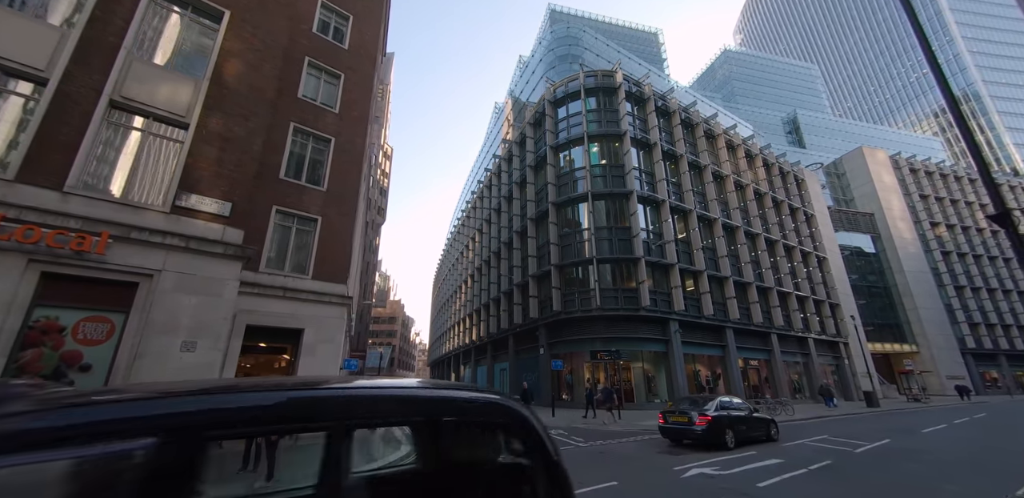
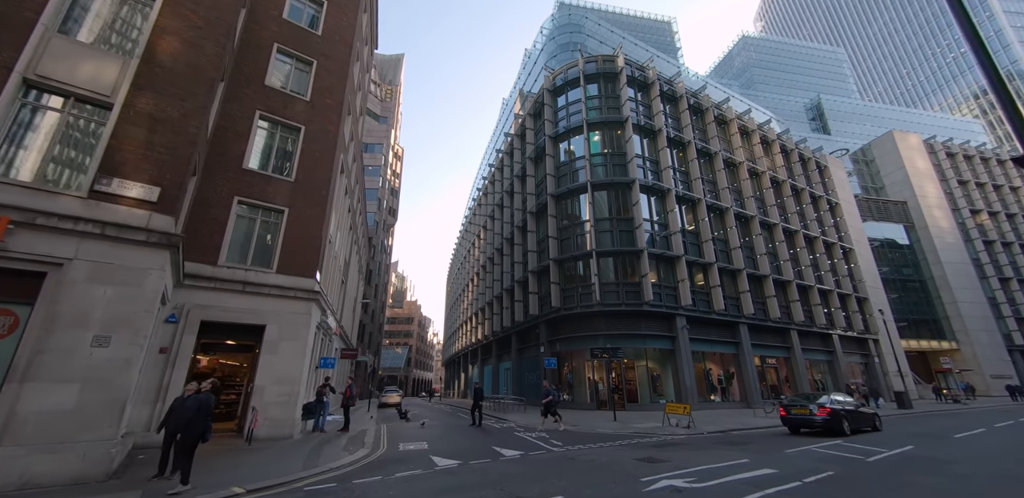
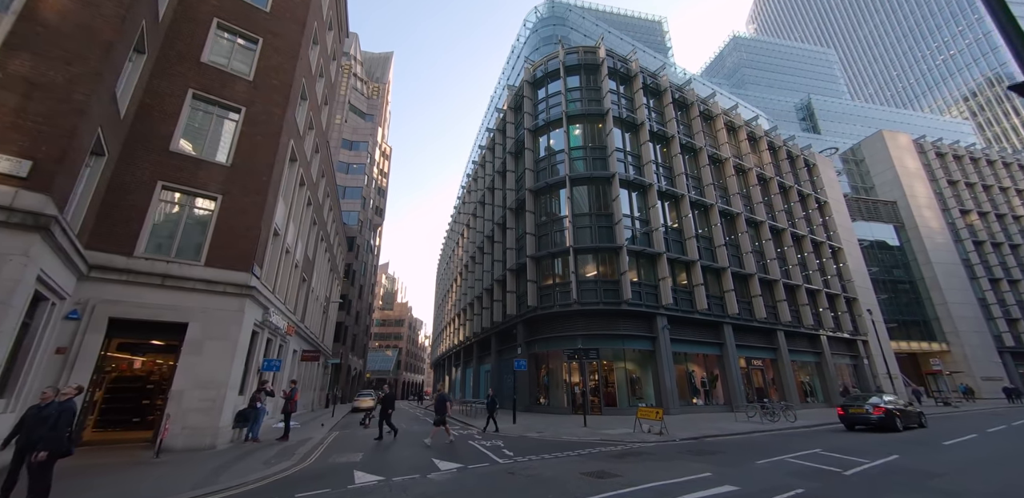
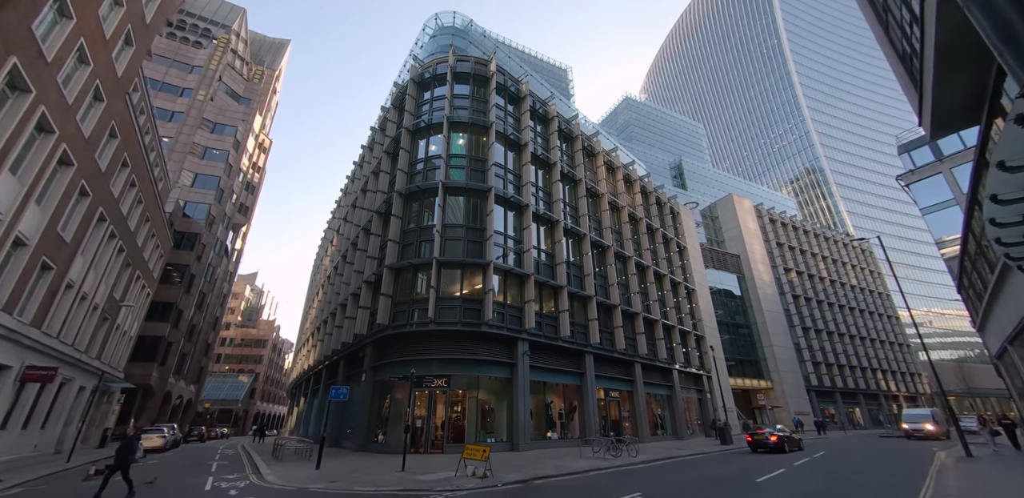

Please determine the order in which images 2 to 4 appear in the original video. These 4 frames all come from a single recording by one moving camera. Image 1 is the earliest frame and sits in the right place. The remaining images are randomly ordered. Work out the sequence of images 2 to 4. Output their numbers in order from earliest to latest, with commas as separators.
2, 3, 4
